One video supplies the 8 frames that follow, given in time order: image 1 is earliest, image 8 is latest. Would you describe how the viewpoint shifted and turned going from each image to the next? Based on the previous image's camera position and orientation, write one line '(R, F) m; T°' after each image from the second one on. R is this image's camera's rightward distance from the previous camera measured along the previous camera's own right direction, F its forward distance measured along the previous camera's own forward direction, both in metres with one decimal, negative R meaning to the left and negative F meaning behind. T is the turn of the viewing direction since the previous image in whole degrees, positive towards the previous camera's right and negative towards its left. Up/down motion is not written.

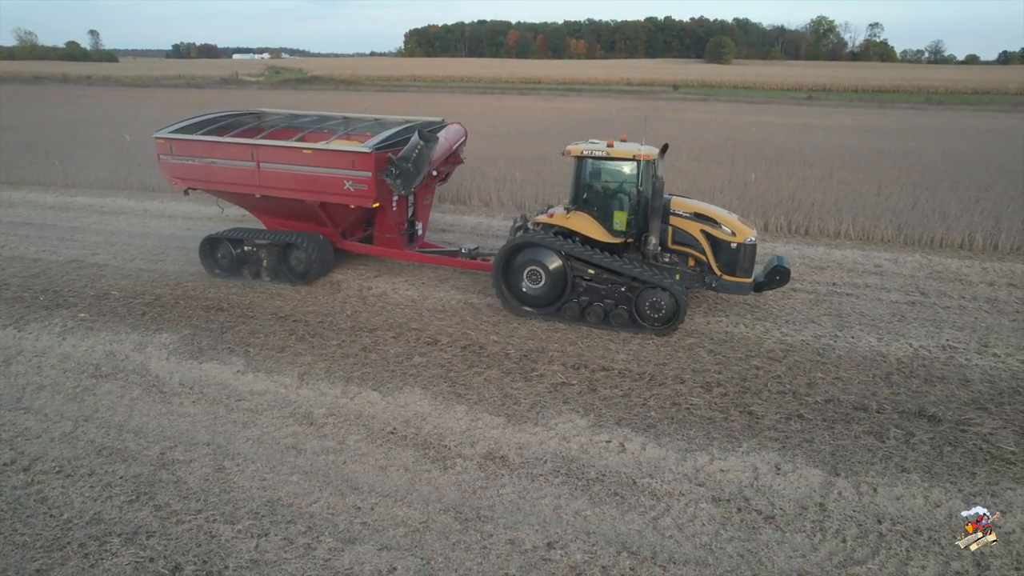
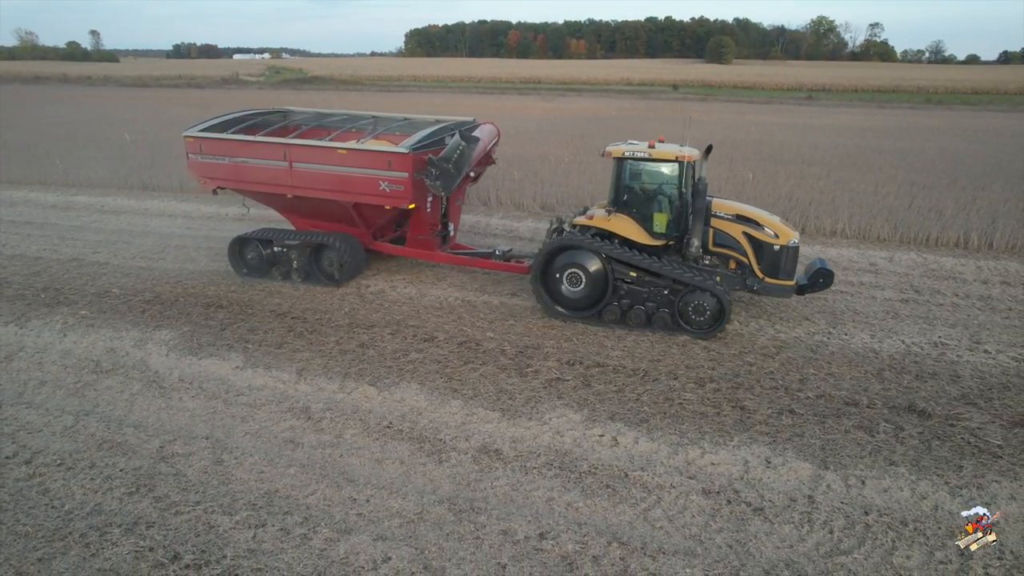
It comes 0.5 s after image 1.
(0.0, -0.1) m; 0°
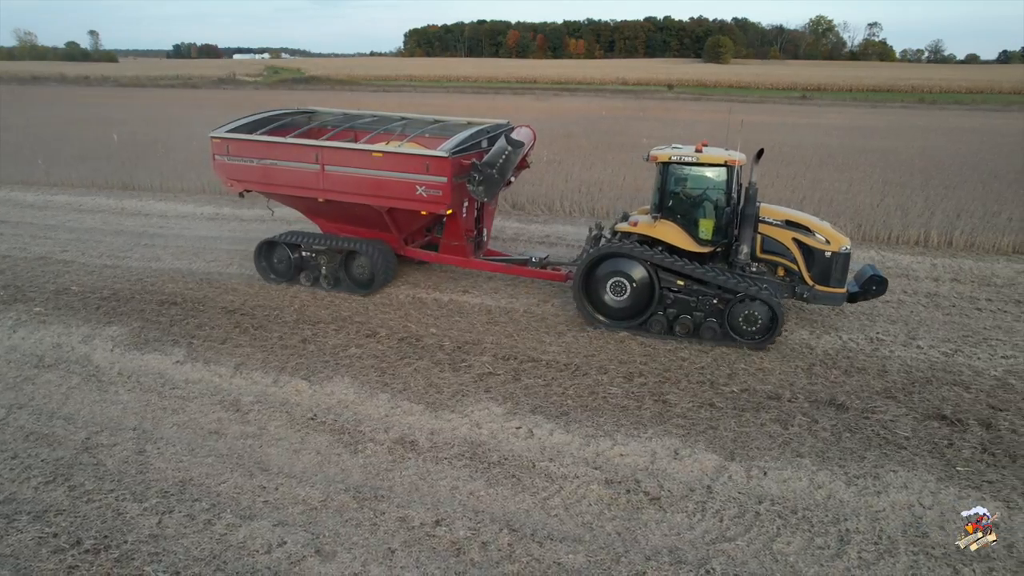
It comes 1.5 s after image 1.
(+0.6, -0.1) m; 0°
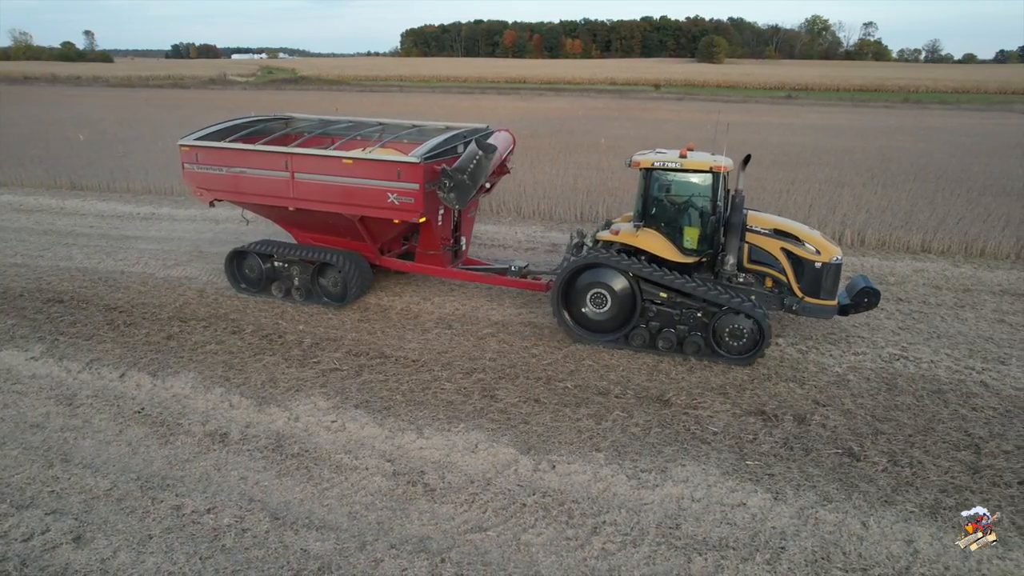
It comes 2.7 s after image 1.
(+1.5, -0.1) m; 0°
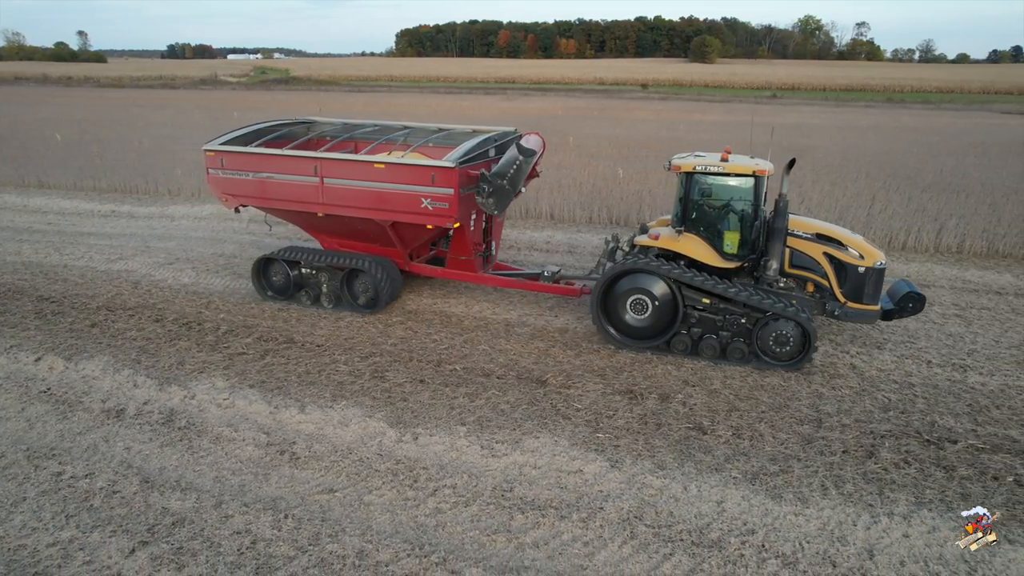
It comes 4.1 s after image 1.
(+1.0, -0.4) m; 0°
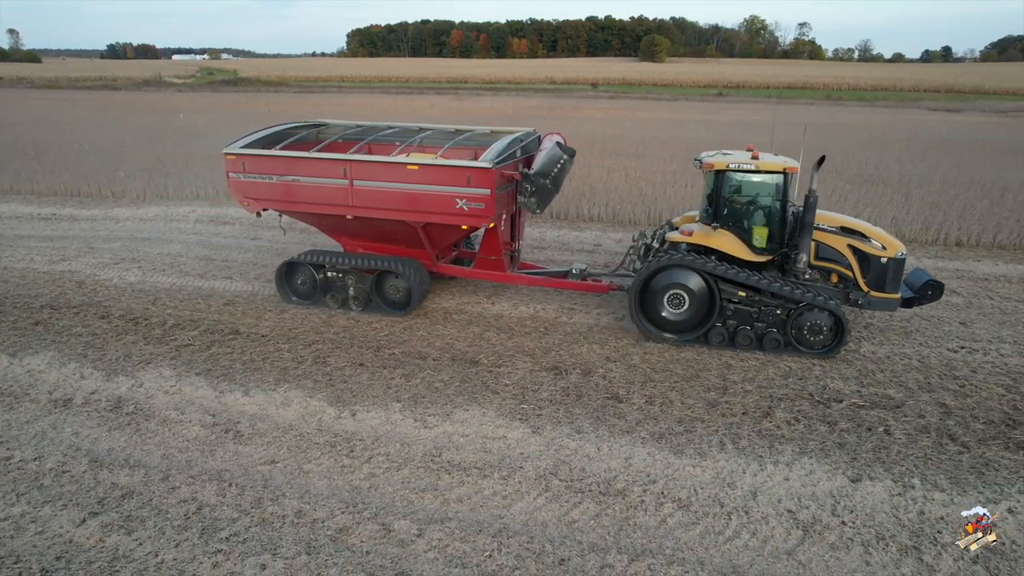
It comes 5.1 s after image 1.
(+0.2, -0.5) m; +3°
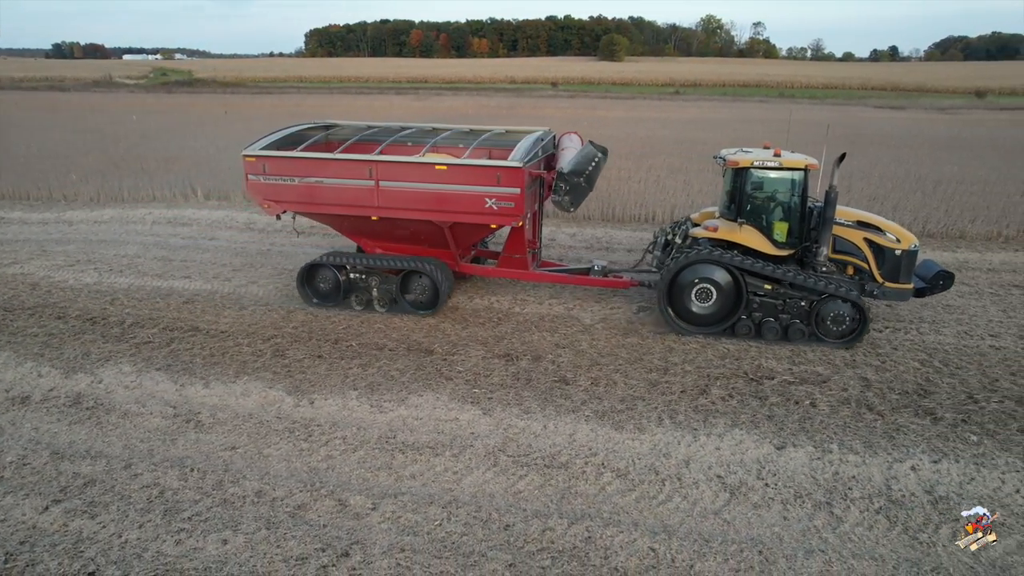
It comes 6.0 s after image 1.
(+0.1, -0.3) m; +3°
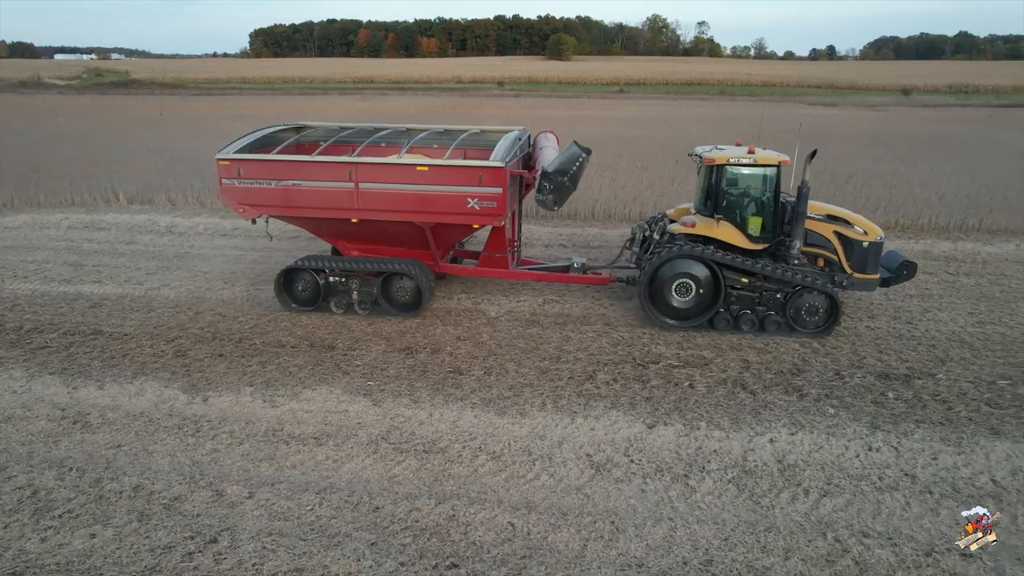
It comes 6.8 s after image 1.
(+0.6, -0.2) m; +4°
